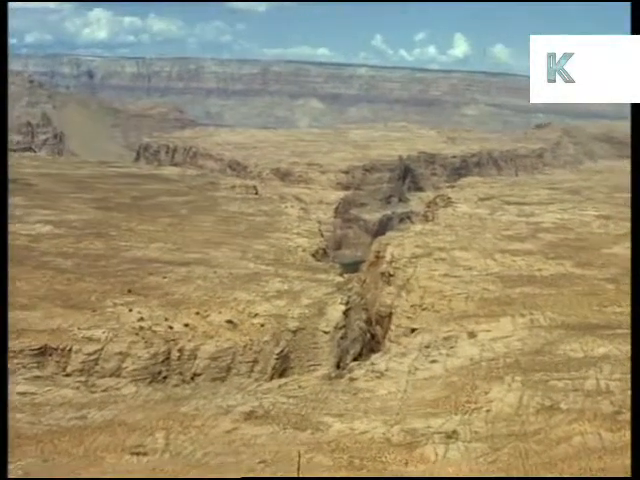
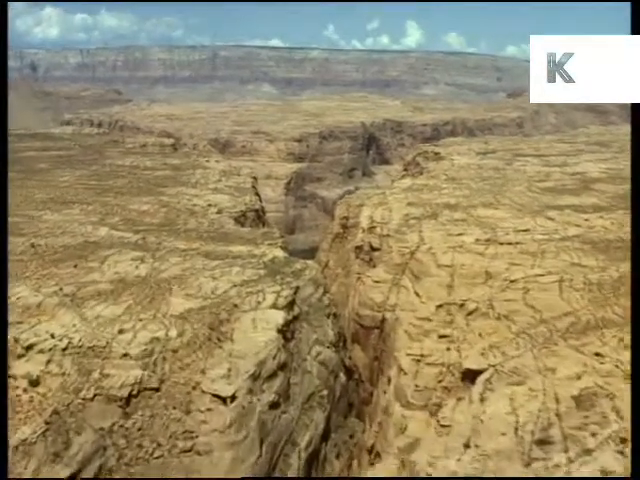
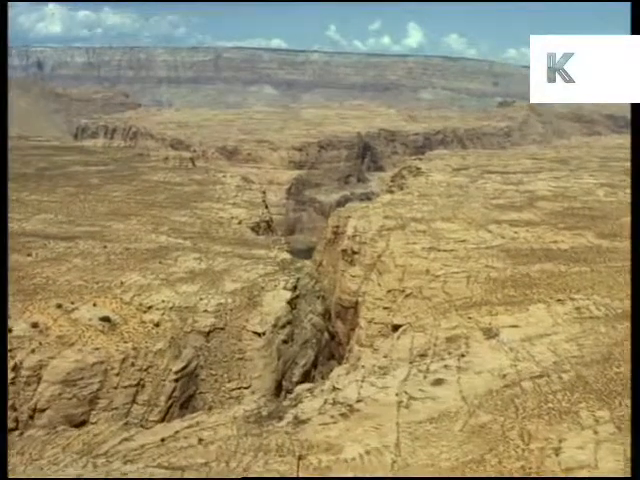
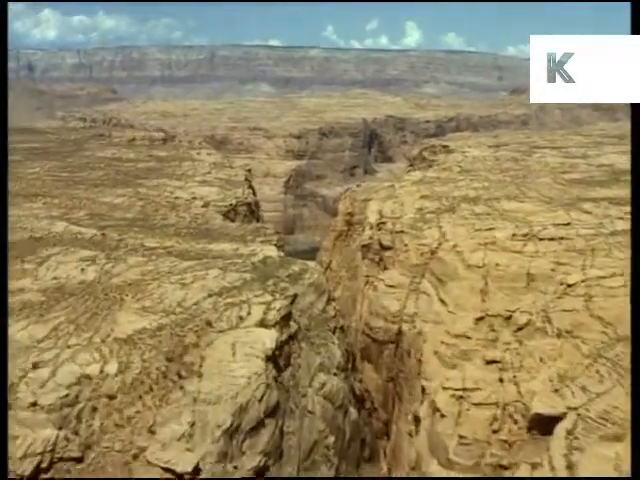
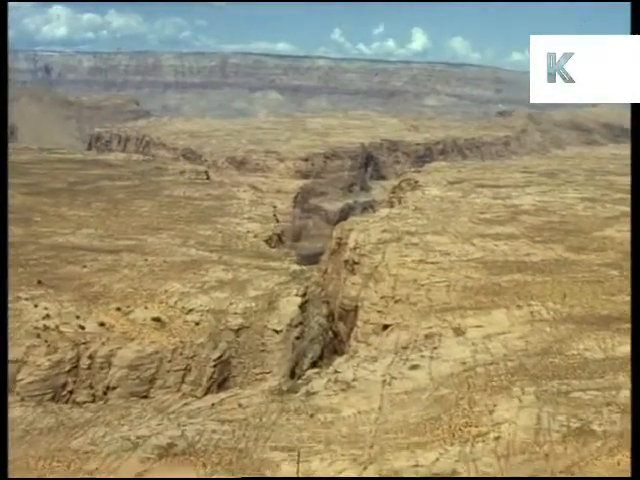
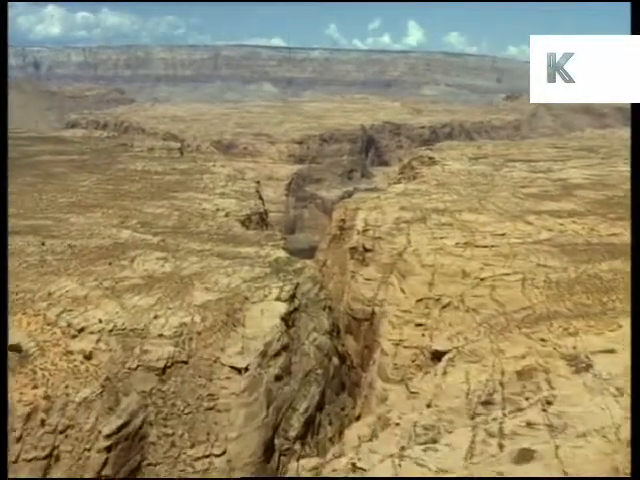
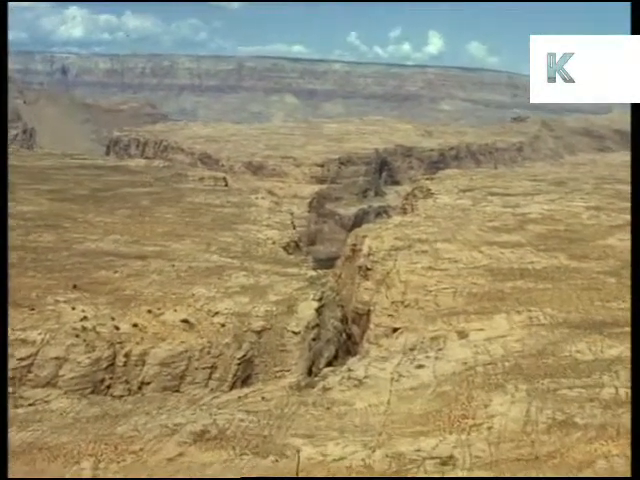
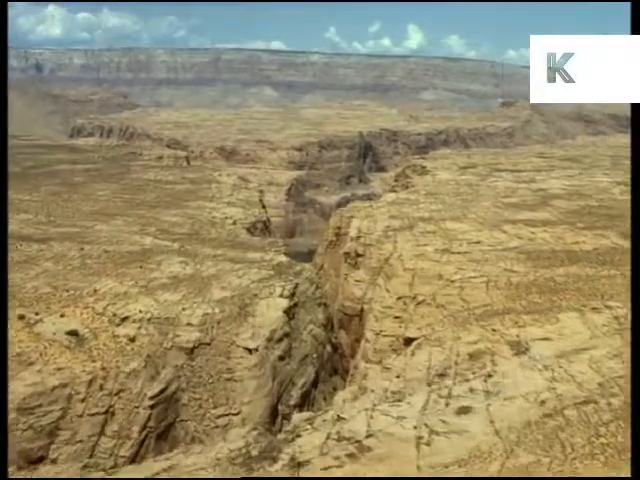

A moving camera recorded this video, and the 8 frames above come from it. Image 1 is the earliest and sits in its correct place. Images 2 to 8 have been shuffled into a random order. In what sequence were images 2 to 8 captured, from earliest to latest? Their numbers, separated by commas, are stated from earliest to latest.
7, 5, 3, 8, 6, 2, 4
